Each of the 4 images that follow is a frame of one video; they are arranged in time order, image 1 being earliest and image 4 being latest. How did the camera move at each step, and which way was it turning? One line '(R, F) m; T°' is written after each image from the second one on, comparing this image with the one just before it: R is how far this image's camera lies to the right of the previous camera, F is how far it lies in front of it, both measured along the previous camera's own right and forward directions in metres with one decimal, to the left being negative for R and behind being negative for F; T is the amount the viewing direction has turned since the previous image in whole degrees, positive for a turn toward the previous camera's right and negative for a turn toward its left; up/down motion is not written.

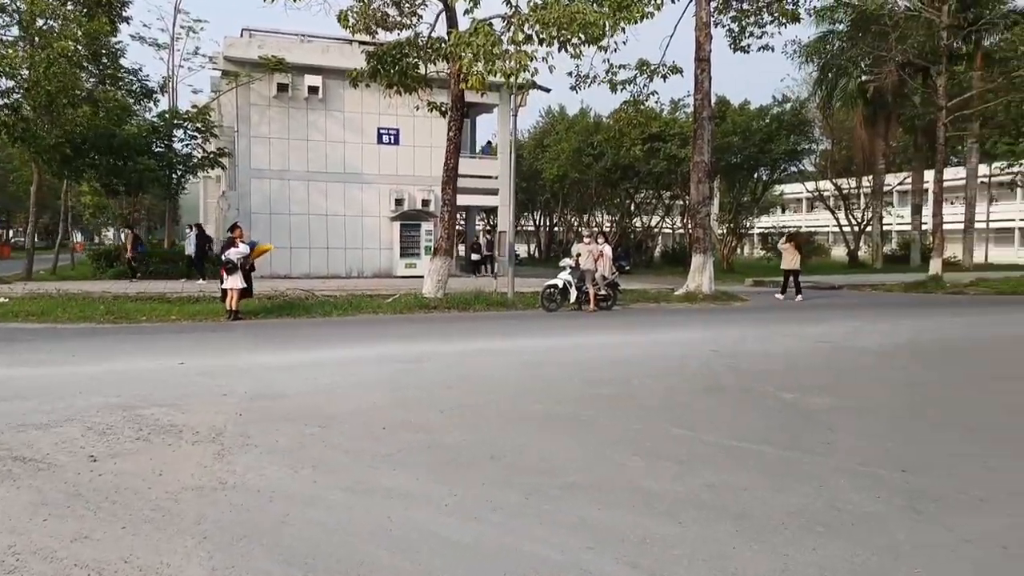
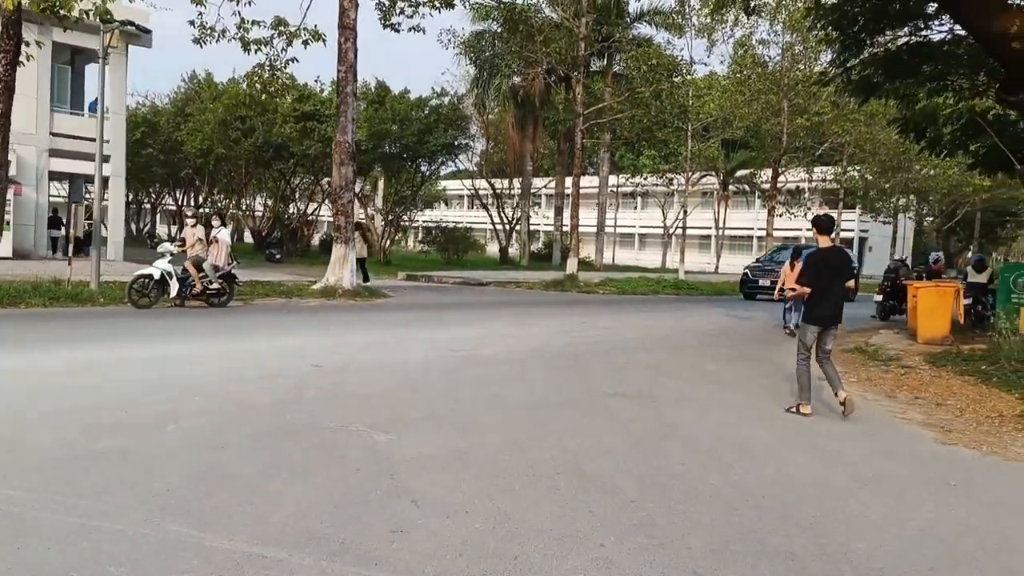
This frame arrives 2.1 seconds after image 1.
(+1.3, +2.0) m; +24°
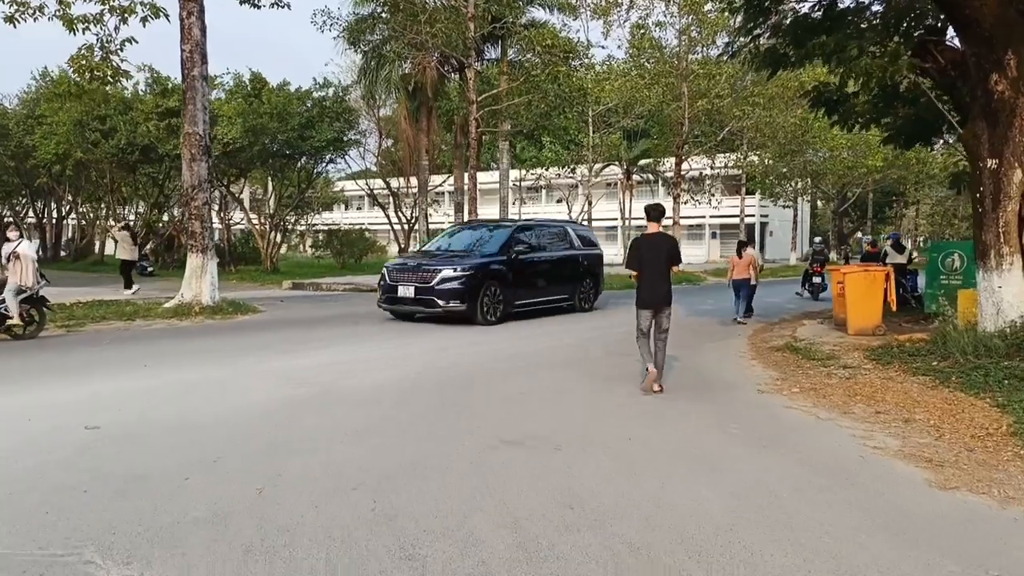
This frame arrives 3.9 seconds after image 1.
(+0.5, +2.0) m; +7°
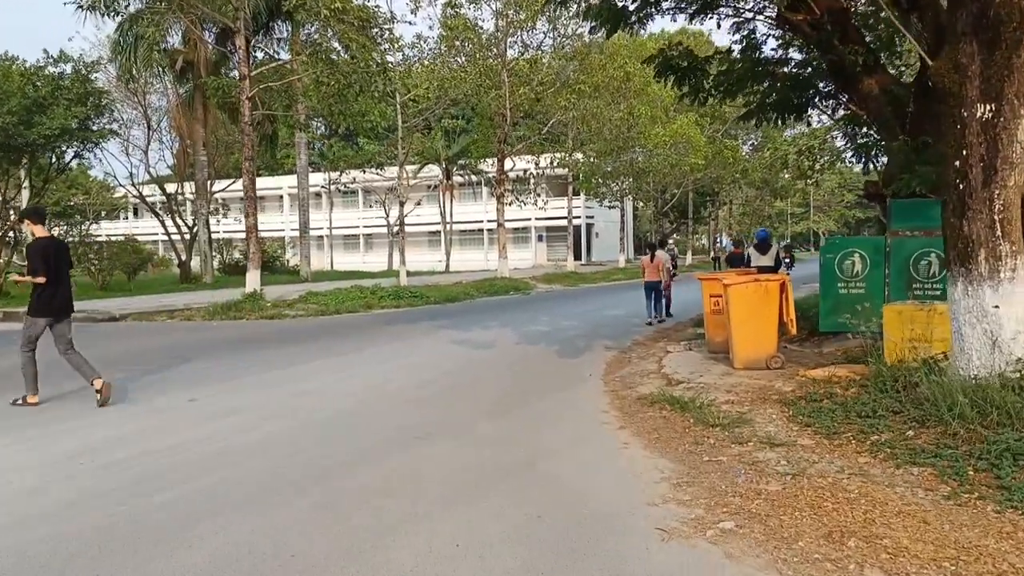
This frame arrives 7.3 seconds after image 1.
(+1.0, +4.2) m; +13°
